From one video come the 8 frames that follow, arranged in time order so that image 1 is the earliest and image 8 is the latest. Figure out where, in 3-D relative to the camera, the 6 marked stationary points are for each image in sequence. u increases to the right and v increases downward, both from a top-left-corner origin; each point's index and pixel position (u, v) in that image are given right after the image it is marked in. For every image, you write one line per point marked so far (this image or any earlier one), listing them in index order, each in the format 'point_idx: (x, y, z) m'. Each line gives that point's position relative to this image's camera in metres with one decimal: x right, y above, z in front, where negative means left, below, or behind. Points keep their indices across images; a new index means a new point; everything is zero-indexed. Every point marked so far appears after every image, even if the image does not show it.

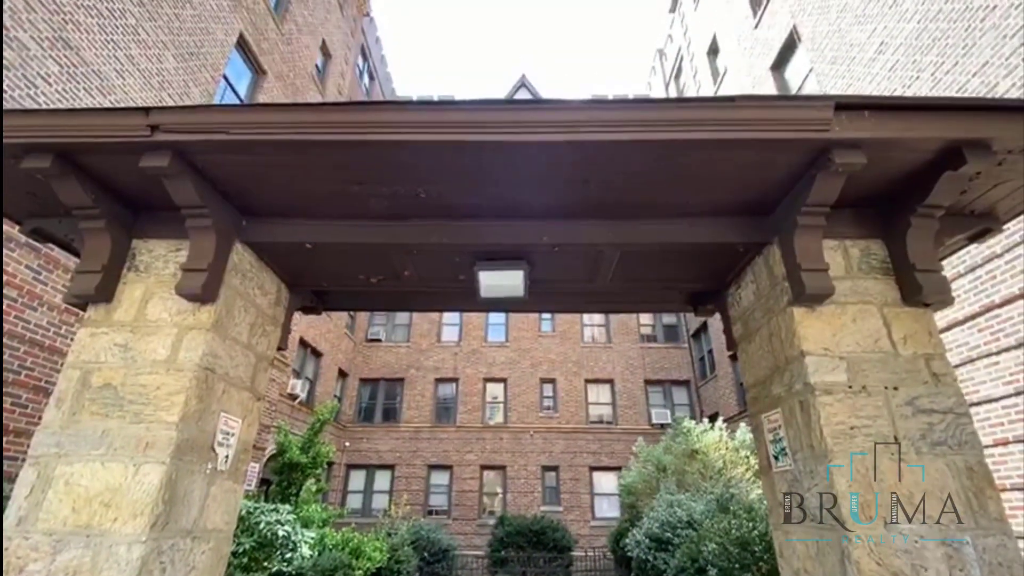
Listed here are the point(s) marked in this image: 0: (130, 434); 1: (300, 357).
0: (-2.5, -1.0, +3.2) m
1: (-8.0, -2.6, +18.3) m
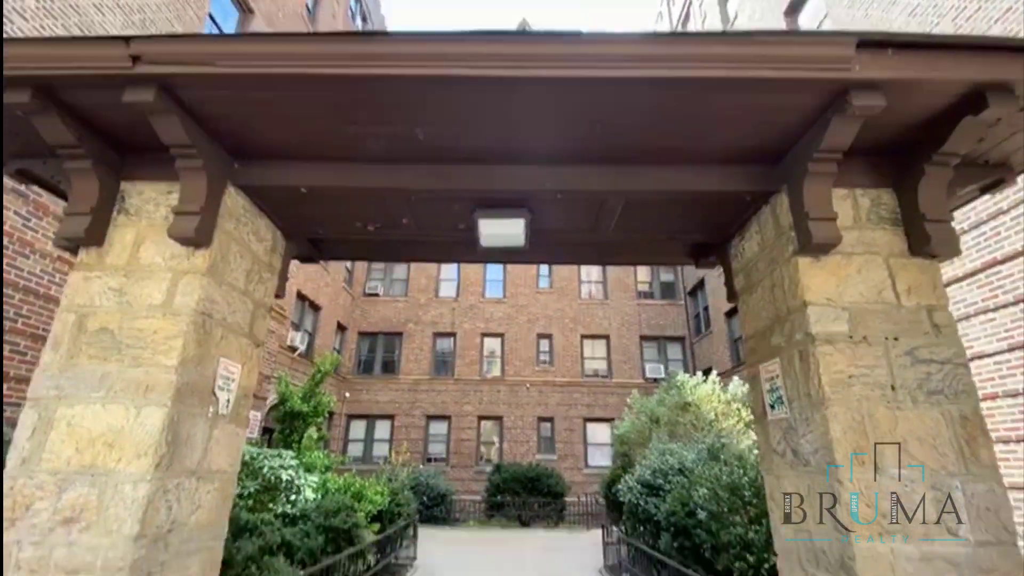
0: (-2.5, -0.6, +3.2) m
1: (-8.1, -0.8, +18.3) m
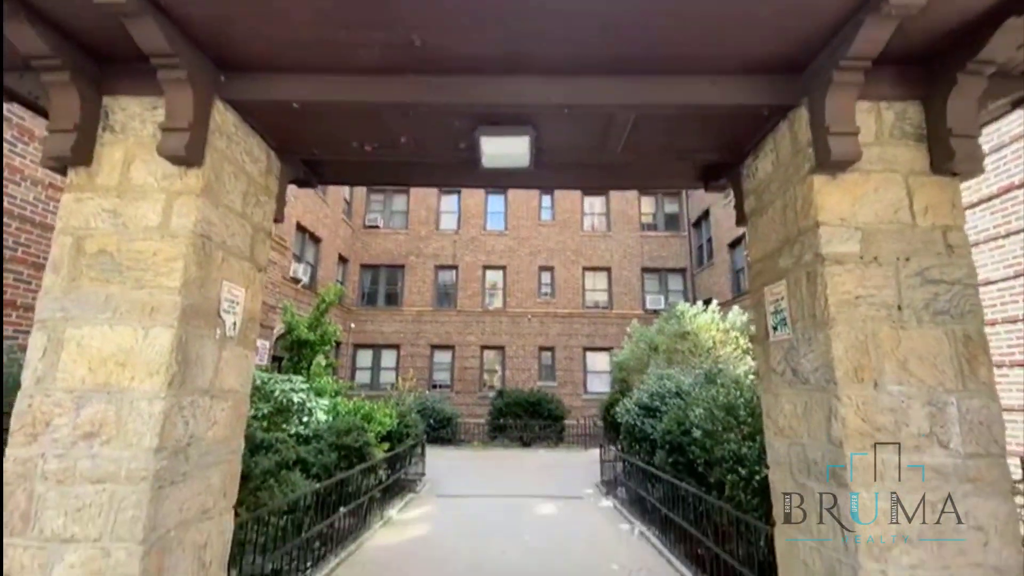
0: (-2.5, -0.1, +3.1) m
1: (-8.0, +1.8, +18.2) m
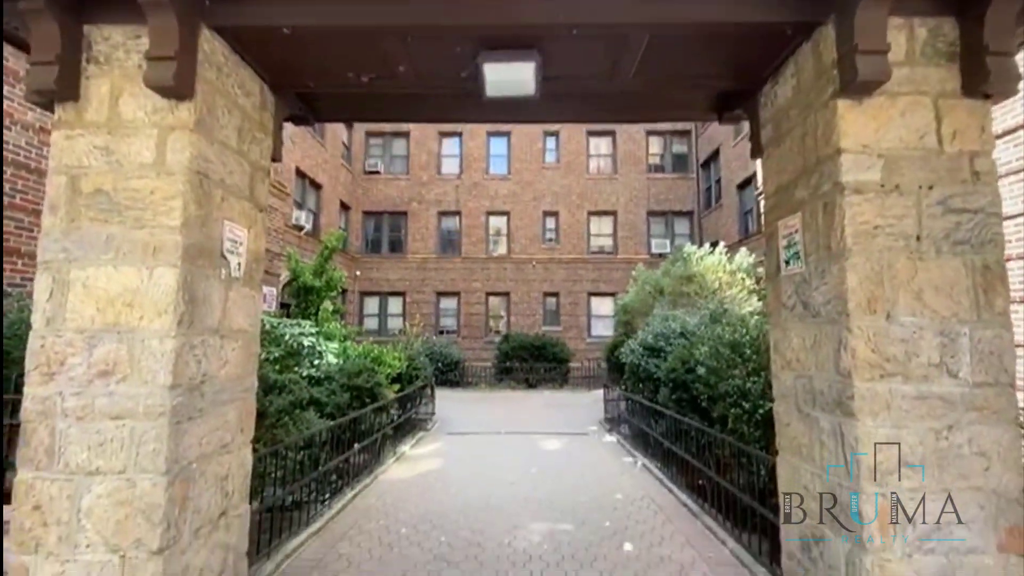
0: (-2.4, +0.3, +3.1) m
1: (-7.9, +3.7, +17.9) m
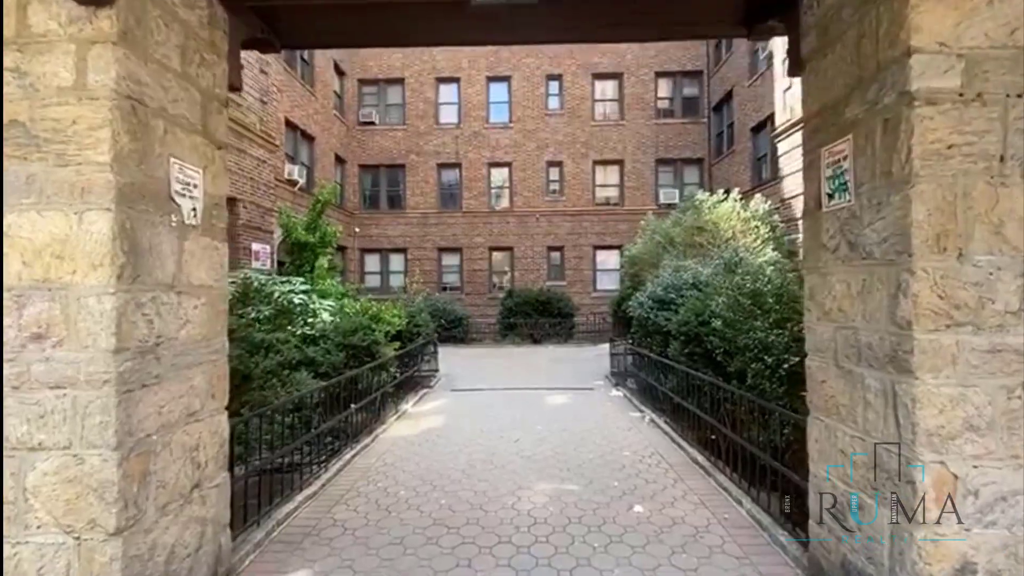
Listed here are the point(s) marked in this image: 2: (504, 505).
0: (-2.5, +0.6, +2.6) m
1: (-7.8, +5.3, +17.1) m
2: (-0.1, -2.1, +4.6) m
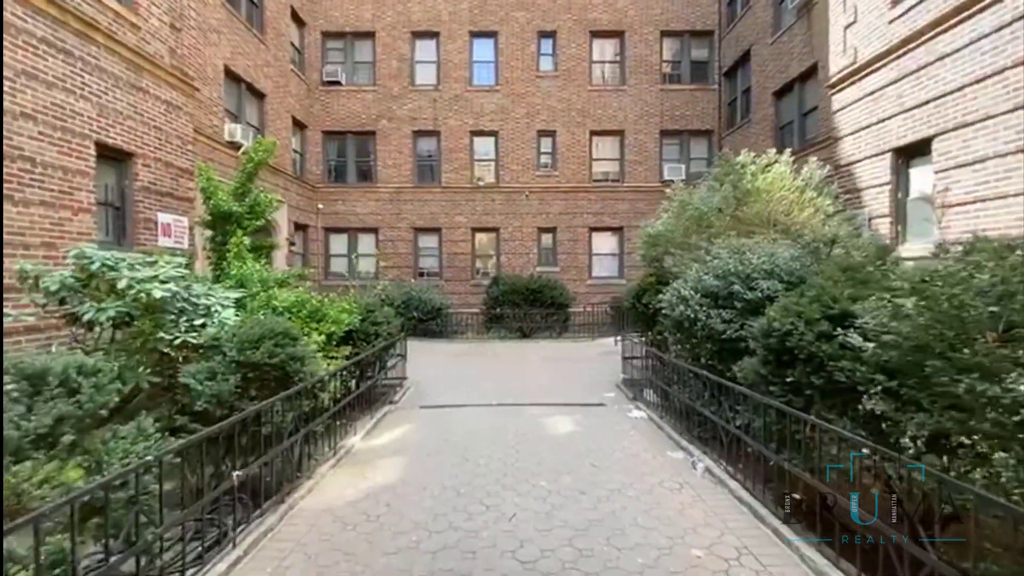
0: (-2.4, +0.6, 0.0) m
1: (-8.2, +5.7, +14.2) m
2: (-0.1, -2.0, +2.2) m
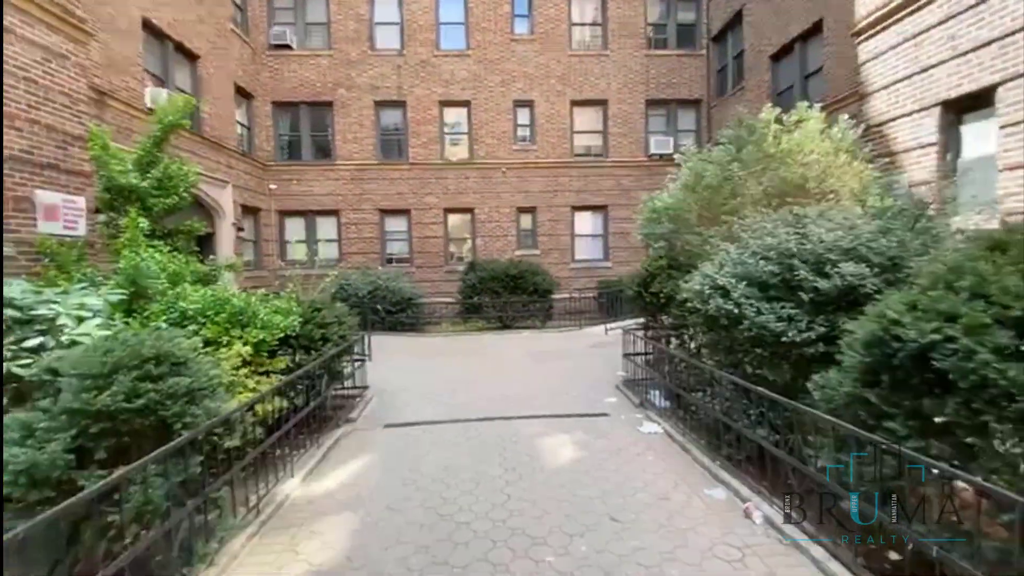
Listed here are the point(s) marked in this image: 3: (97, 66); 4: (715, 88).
0: (-2.2, +0.4, -1.6) m
1: (-8.9, +5.9, +12.0) m
2: (0.0, -2.1, +0.7) m
3: (-8.5, +4.6, +9.9) m
4: (+7.5, +7.4, +17.9) m
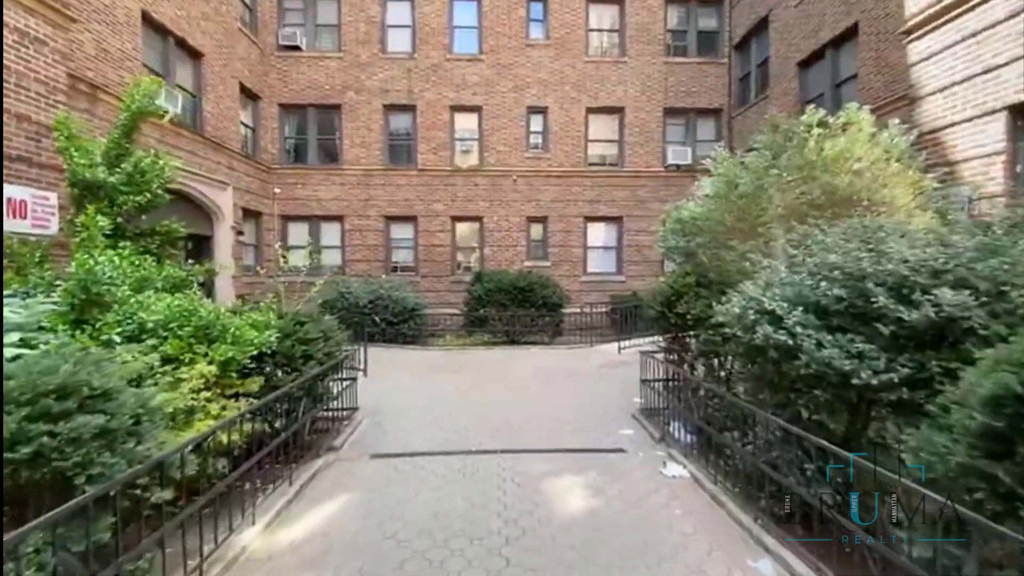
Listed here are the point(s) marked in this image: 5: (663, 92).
0: (-2.3, +0.4, -2.3) m
1: (-8.6, +5.8, +11.6) m
2: (0.0, -2.2, 0.0) m
3: (-8.3, +4.5, +9.4) m
4: (+8.0, +6.8, +17.1) m
5: (+5.6, +7.2, +17.8) m
